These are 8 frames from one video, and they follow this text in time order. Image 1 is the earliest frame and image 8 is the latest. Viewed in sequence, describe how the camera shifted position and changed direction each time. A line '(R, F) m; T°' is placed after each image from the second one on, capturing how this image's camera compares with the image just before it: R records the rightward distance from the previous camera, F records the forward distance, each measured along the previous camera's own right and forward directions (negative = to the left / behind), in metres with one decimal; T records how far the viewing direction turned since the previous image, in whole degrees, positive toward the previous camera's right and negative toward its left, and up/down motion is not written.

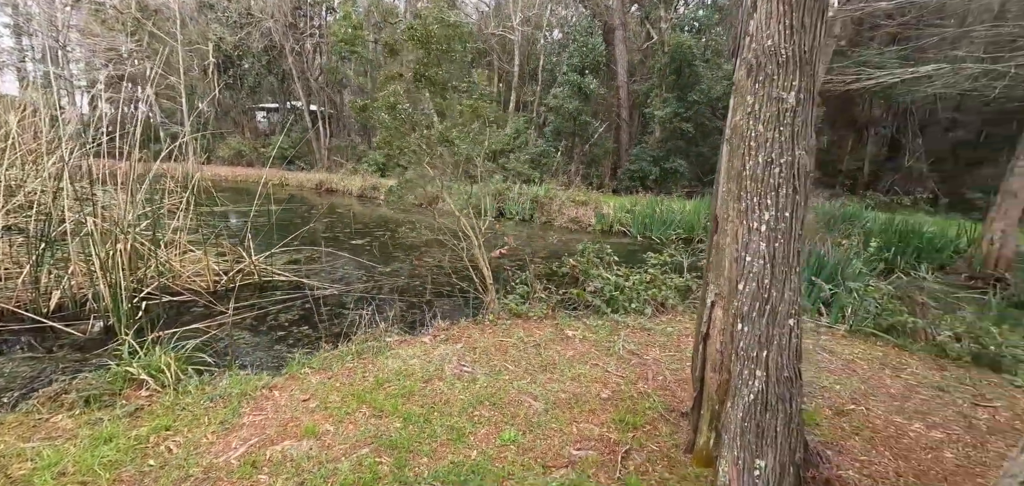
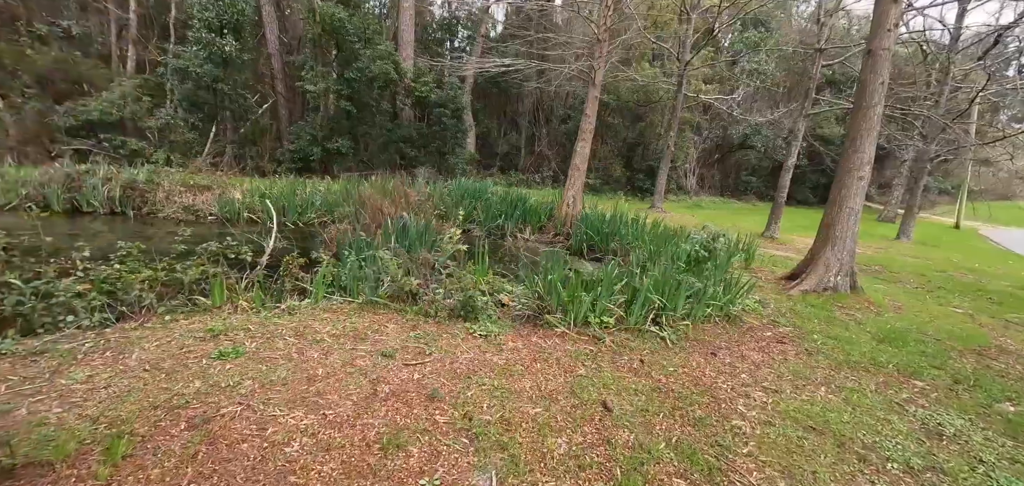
(+2.2, +0.3) m; +33°
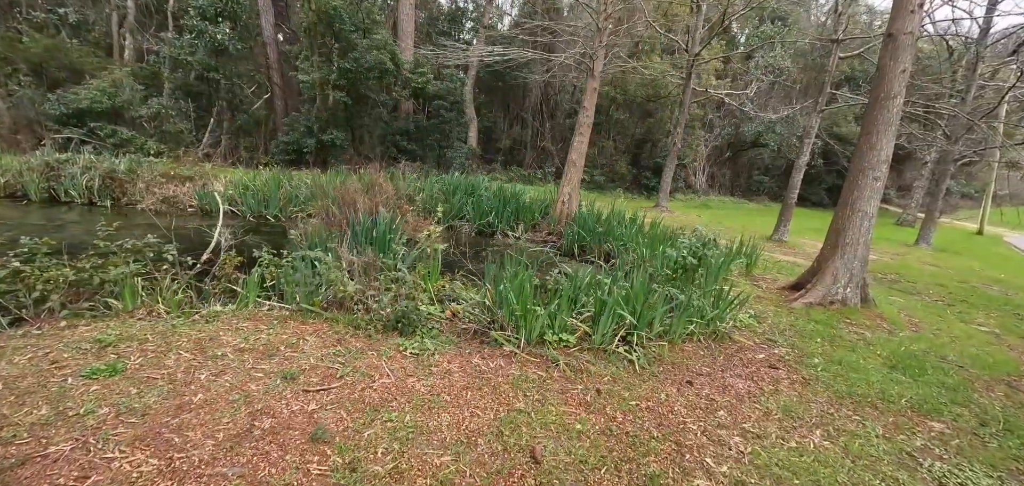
(+0.5, +0.5) m; -1°
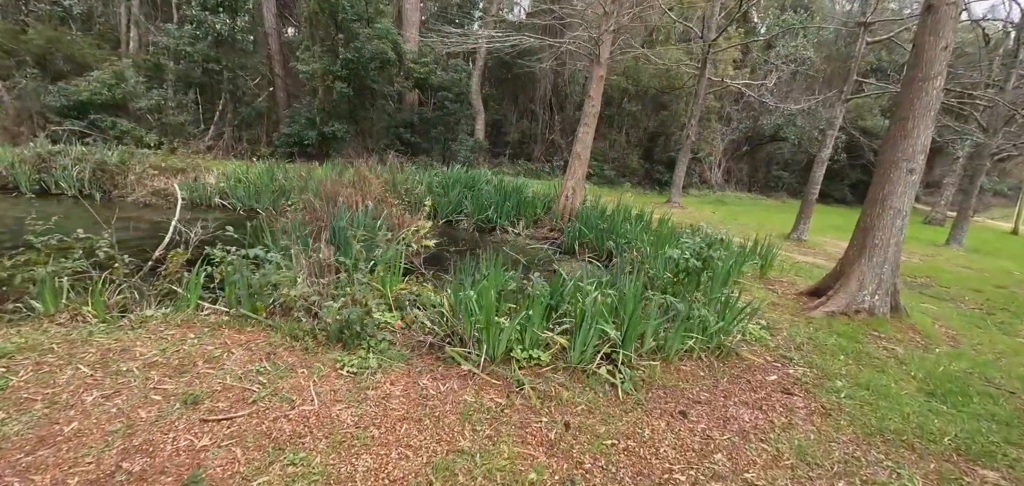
(+0.3, +0.5) m; -2°
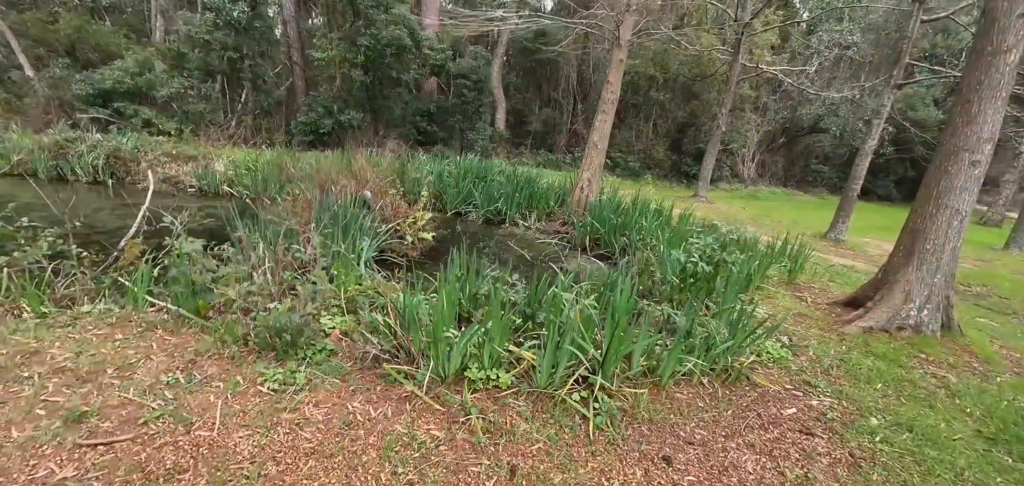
(+0.3, +0.5) m; -3°
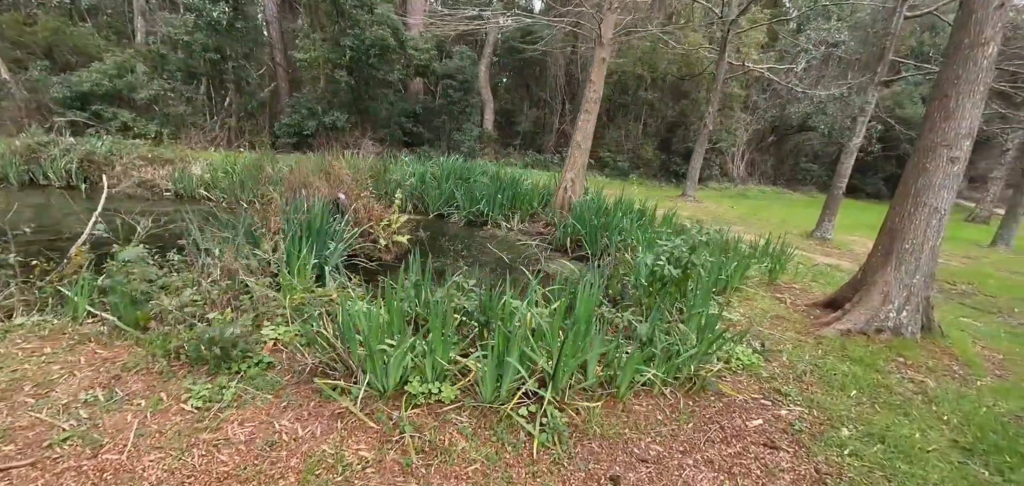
(+0.2, +0.1) m; +1°
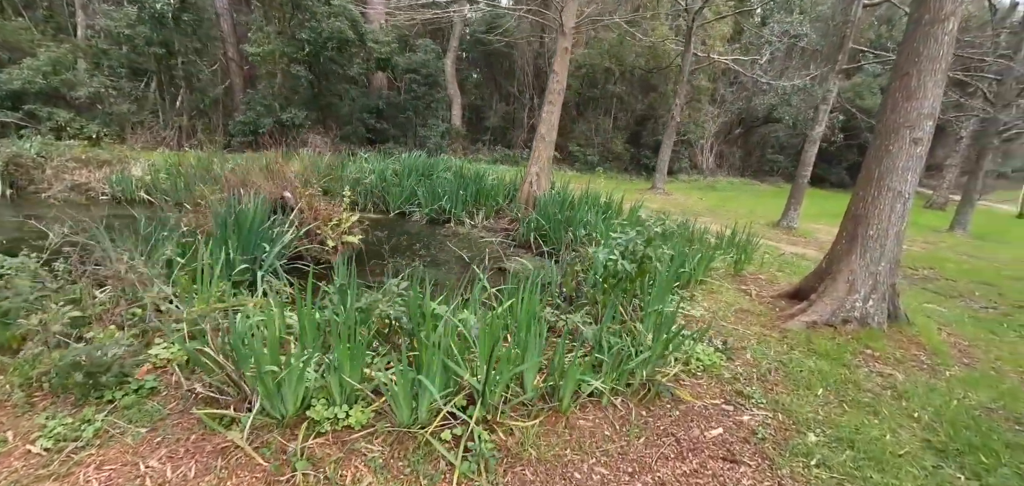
(+0.2, +0.3) m; +3°
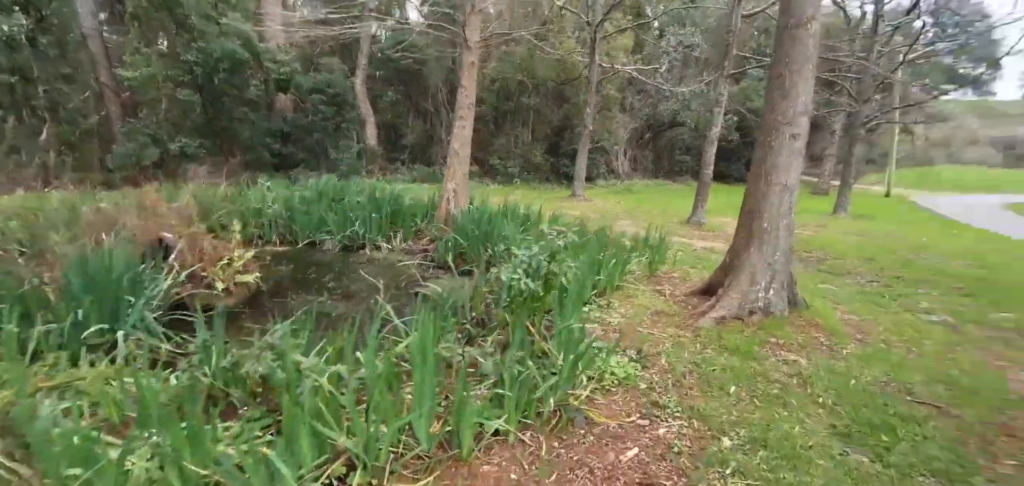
(+0.2, +0.2) m; +8°
